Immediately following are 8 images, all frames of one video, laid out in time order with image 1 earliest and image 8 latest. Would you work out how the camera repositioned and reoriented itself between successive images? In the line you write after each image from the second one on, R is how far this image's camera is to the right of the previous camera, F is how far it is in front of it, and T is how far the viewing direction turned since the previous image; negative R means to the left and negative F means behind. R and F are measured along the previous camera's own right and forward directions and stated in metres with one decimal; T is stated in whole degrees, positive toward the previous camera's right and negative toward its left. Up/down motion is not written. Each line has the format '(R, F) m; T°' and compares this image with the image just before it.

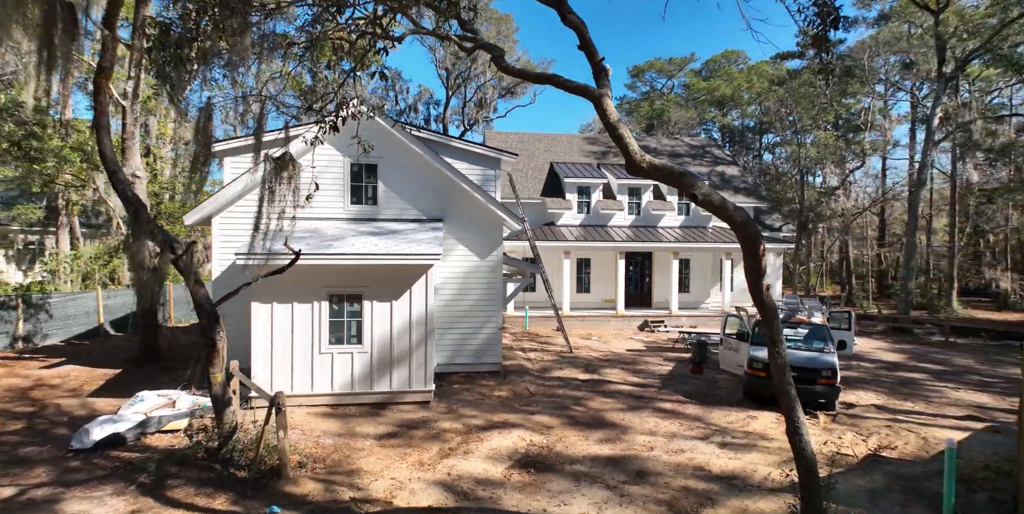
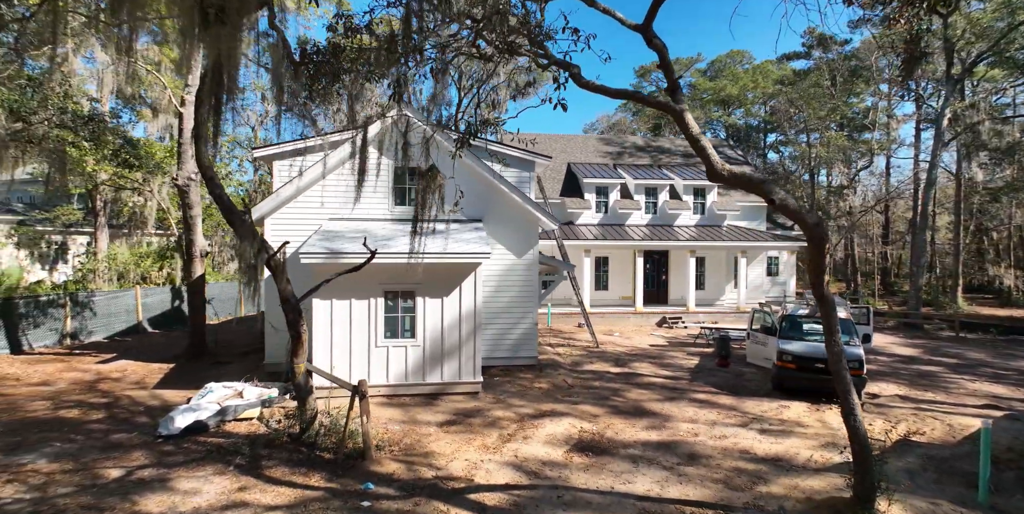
(-0.9, -0.6) m; 0°
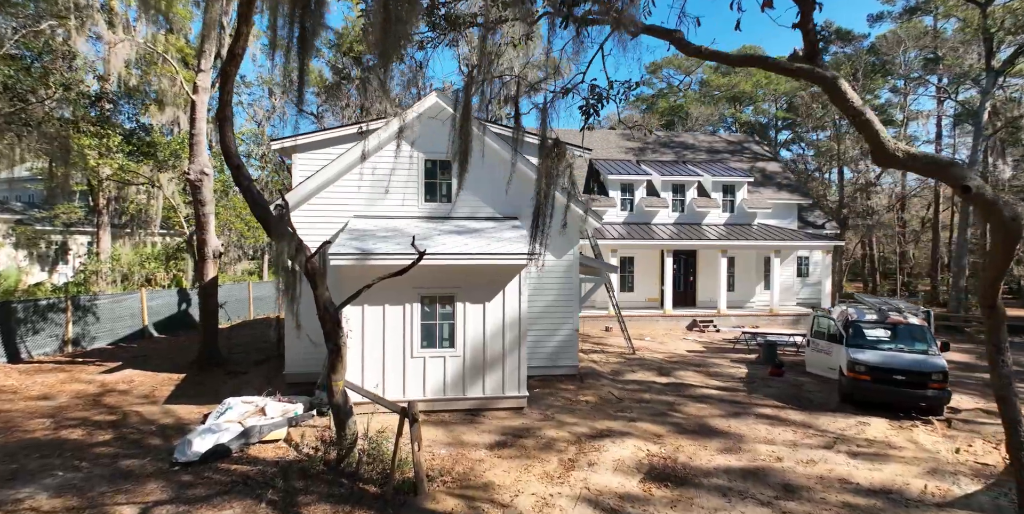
(-0.9, +1.0) m; 0°
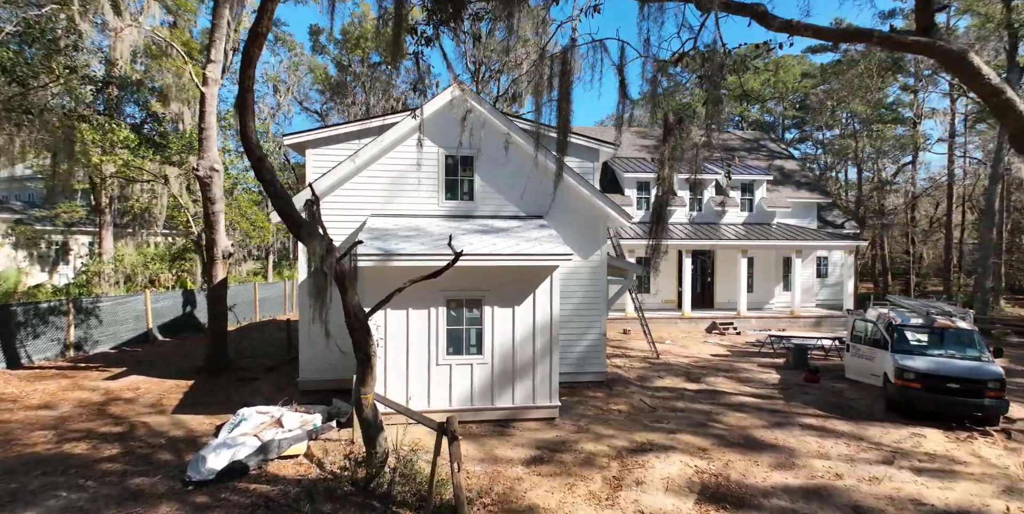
(-0.5, +0.6) m; 0°
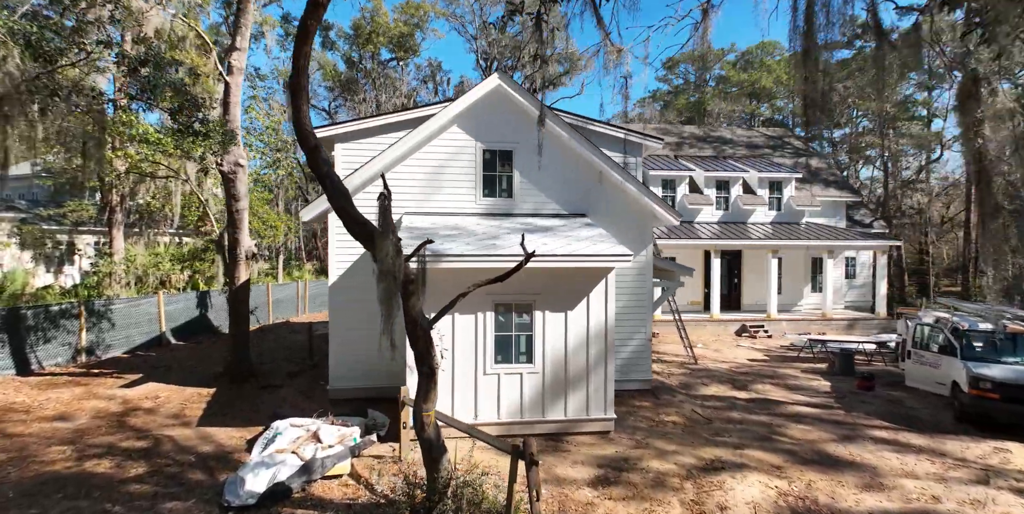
(-0.8, +0.6) m; 0°
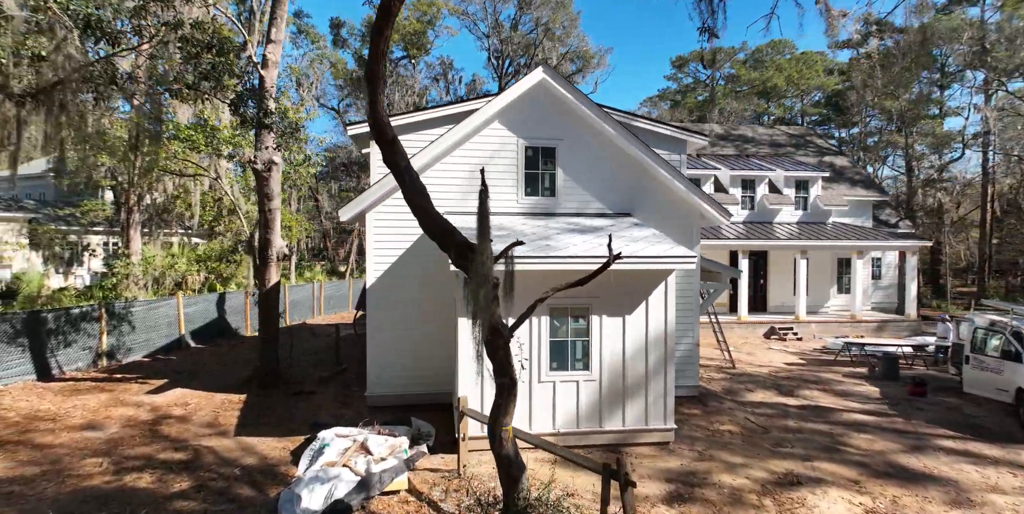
(-0.8, +0.4) m; 0°
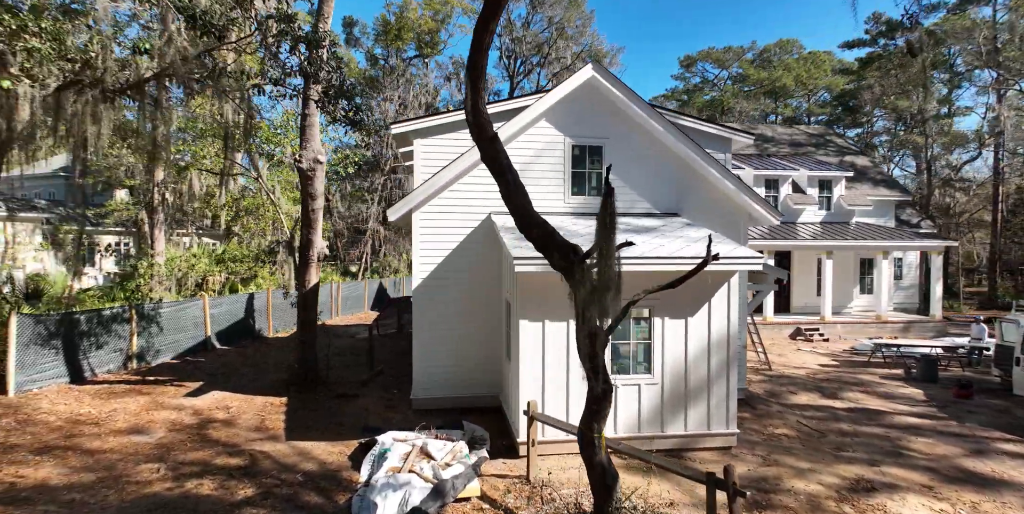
(-0.9, +0.1) m; 0°
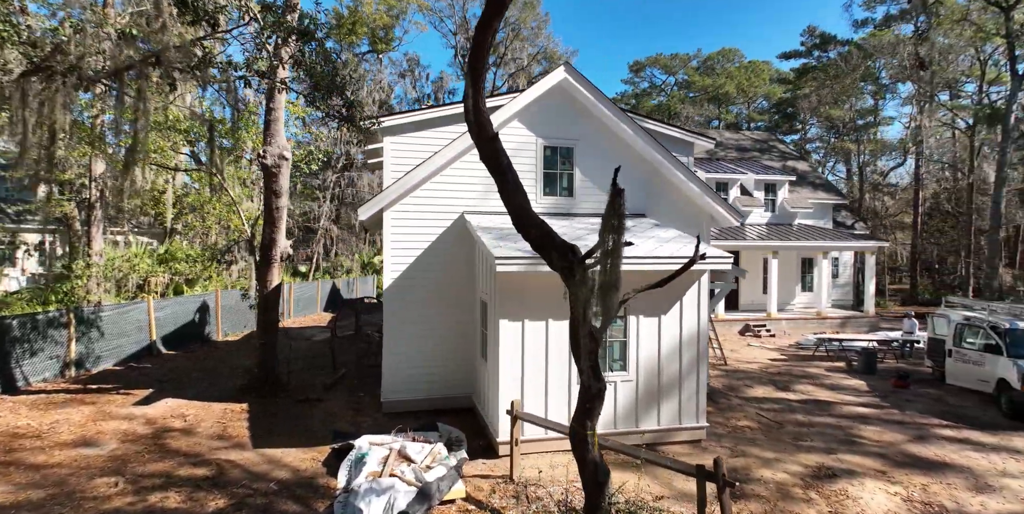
(-0.4, 0.0) m; +5°
